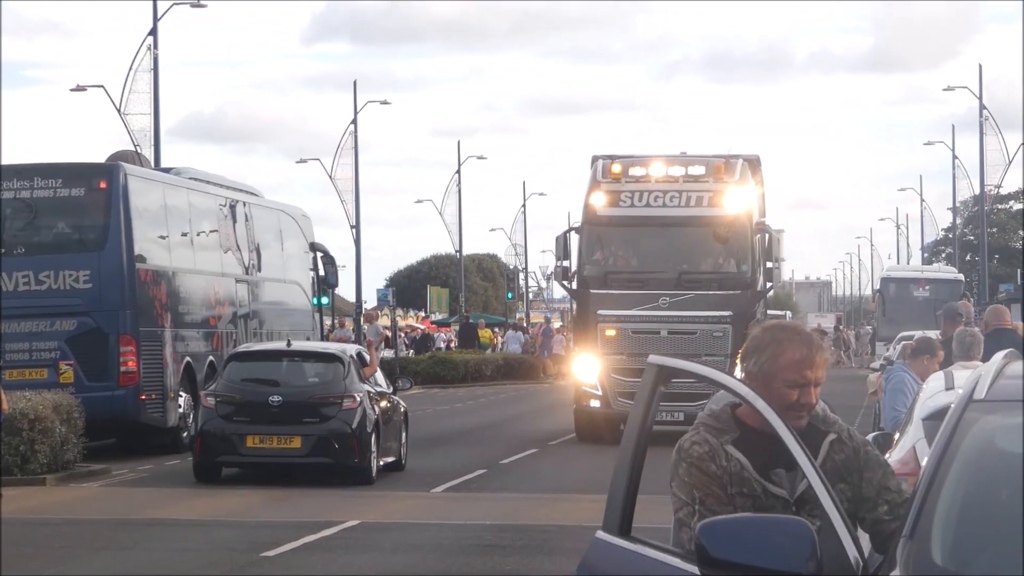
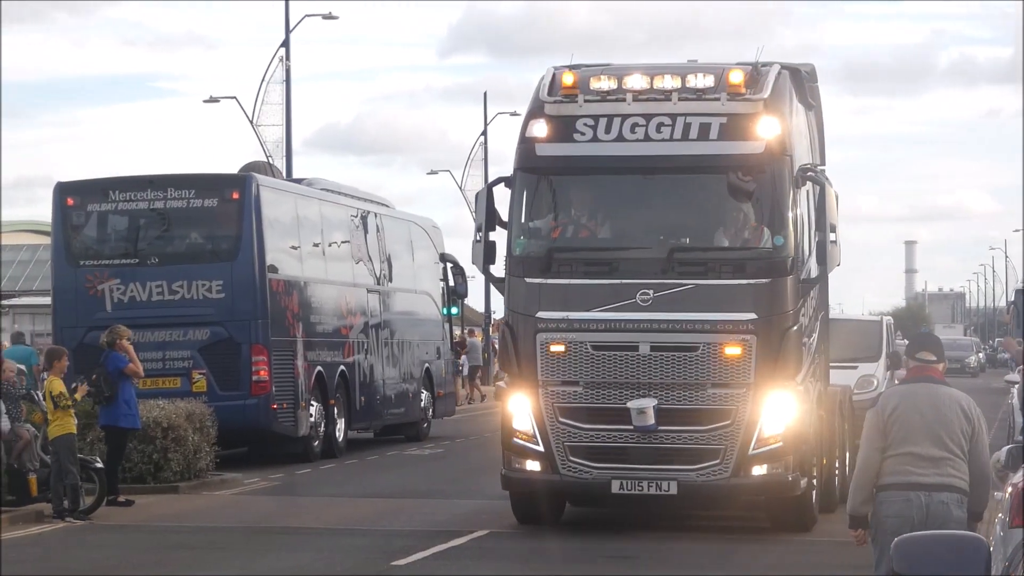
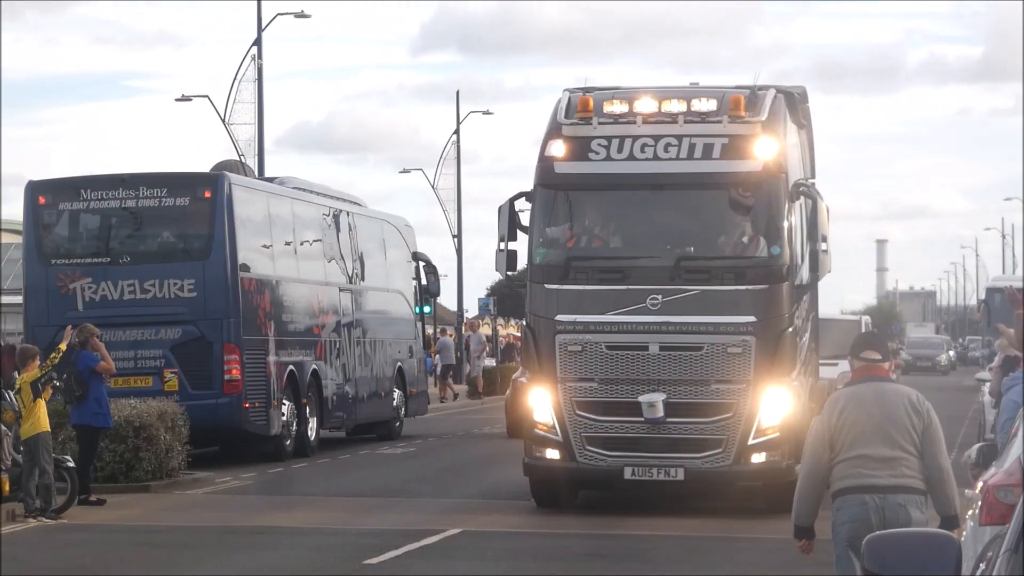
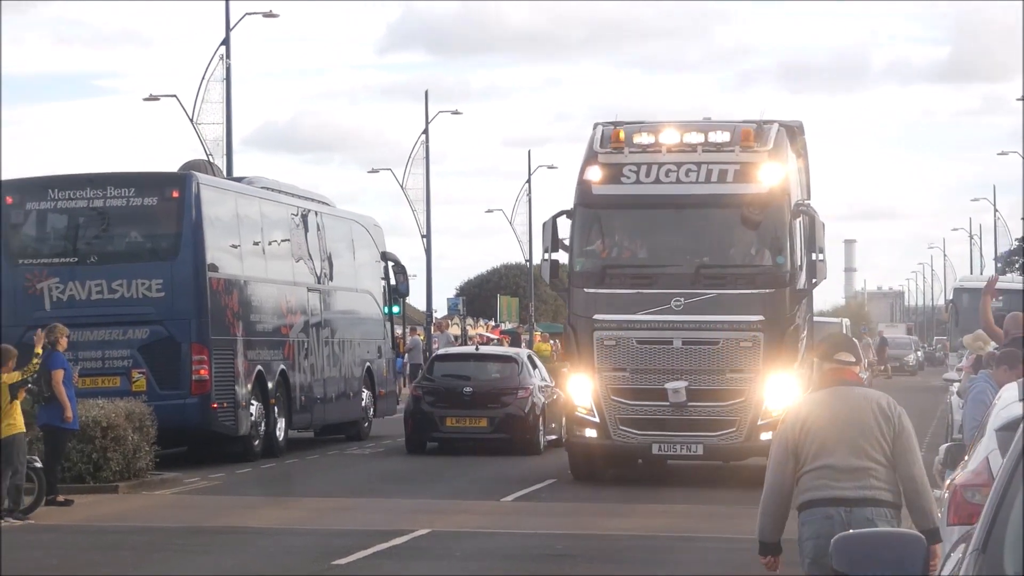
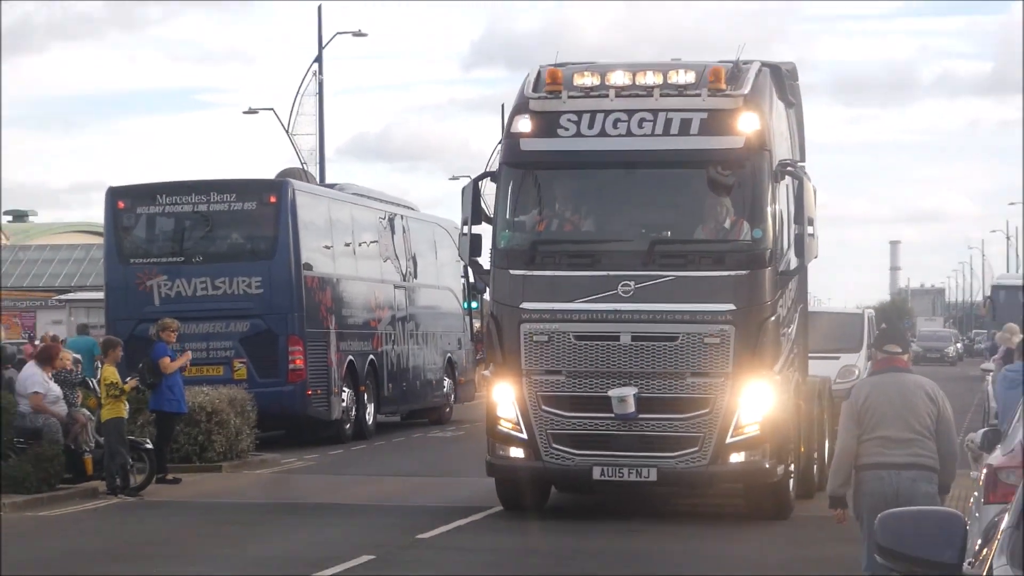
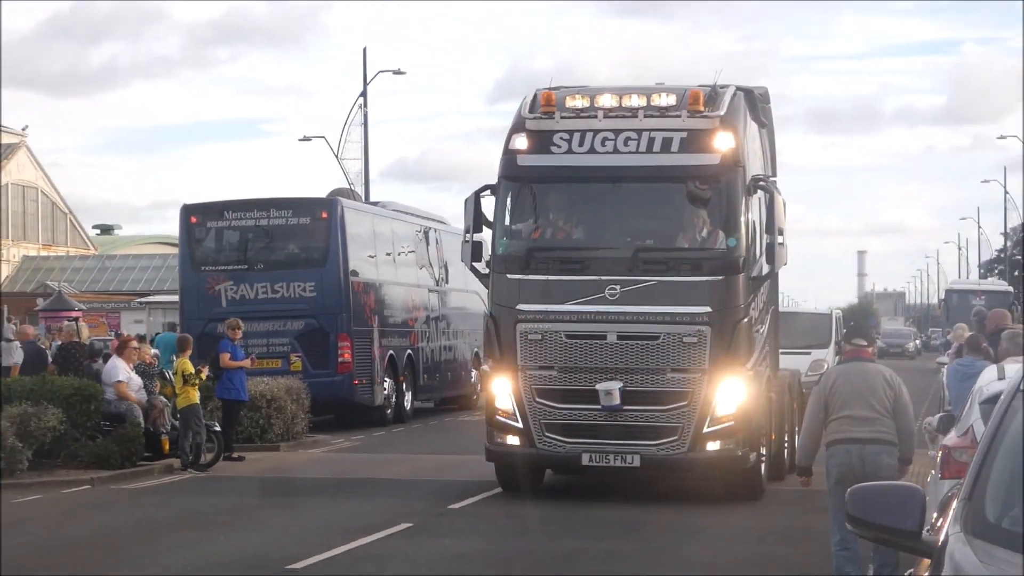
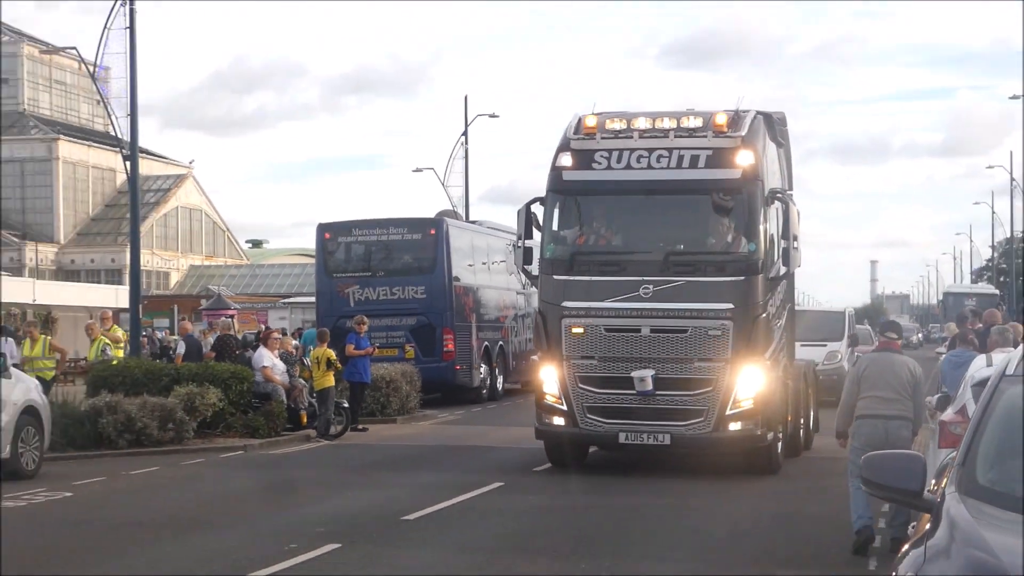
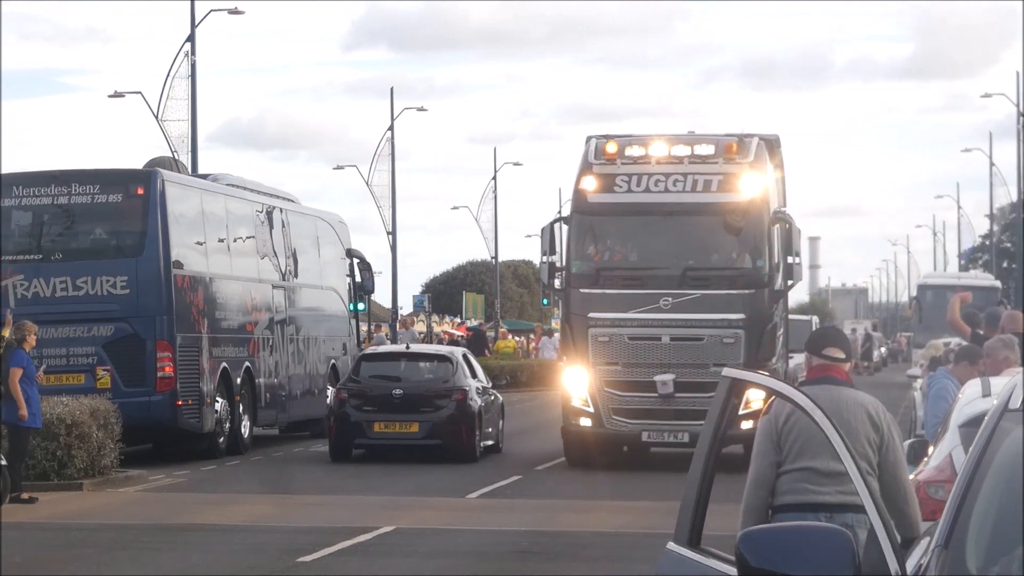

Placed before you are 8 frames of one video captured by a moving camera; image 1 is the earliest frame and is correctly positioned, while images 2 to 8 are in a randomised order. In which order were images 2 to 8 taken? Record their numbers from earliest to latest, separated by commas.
8, 4, 3, 2, 5, 6, 7
